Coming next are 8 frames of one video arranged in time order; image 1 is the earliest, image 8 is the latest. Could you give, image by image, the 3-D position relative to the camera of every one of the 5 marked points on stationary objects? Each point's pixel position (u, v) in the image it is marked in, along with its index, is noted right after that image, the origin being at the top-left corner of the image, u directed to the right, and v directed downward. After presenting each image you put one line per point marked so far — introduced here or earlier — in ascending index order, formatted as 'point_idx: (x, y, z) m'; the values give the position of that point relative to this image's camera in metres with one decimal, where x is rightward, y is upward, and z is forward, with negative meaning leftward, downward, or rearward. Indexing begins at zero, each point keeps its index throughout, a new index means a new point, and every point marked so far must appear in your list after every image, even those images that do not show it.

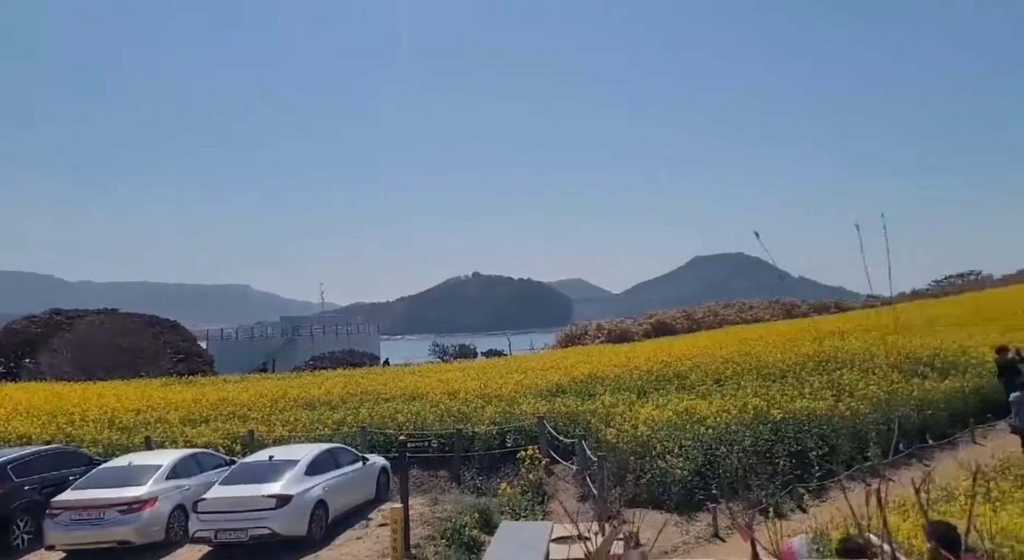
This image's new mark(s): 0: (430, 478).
0: (-1.3, -3.6, +15.6) m
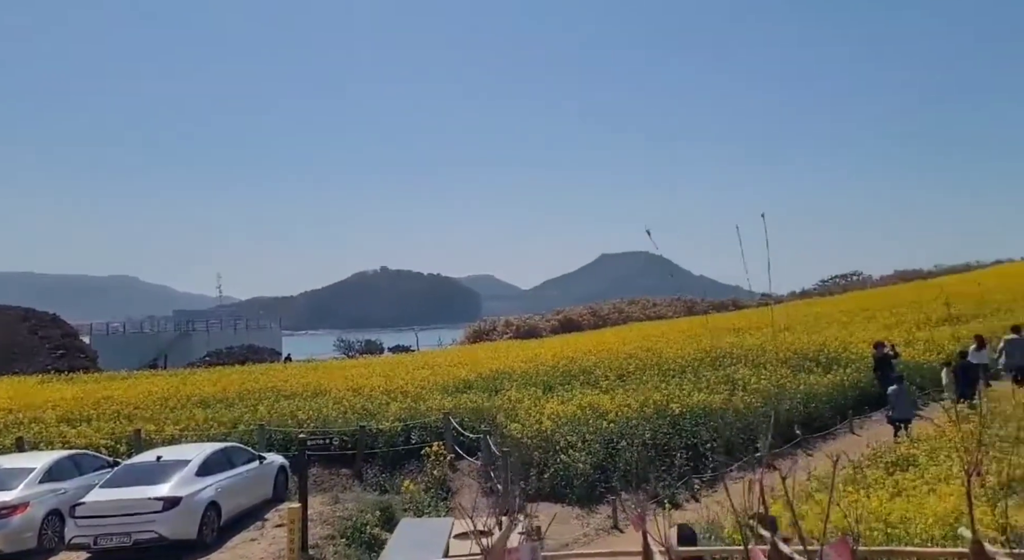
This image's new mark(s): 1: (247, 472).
0: (-3.2, -3.5, +15.2) m
1: (-3.2, -2.3, +10.3) m
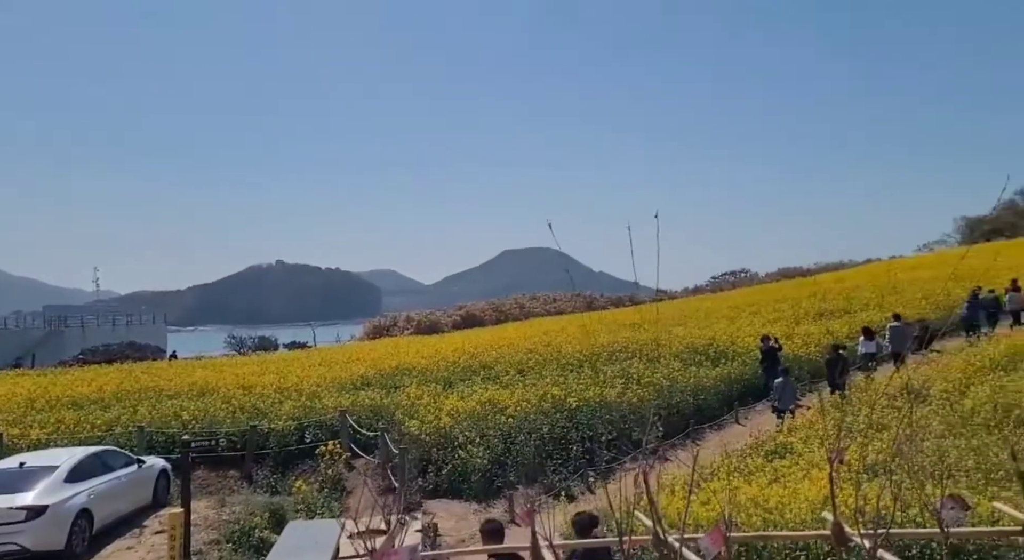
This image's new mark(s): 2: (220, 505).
0: (-5.1, -3.4, +14.6) m
1: (-4.6, -2.3, +9.7) m
2: (-4.6, -3.5, +13.0) m
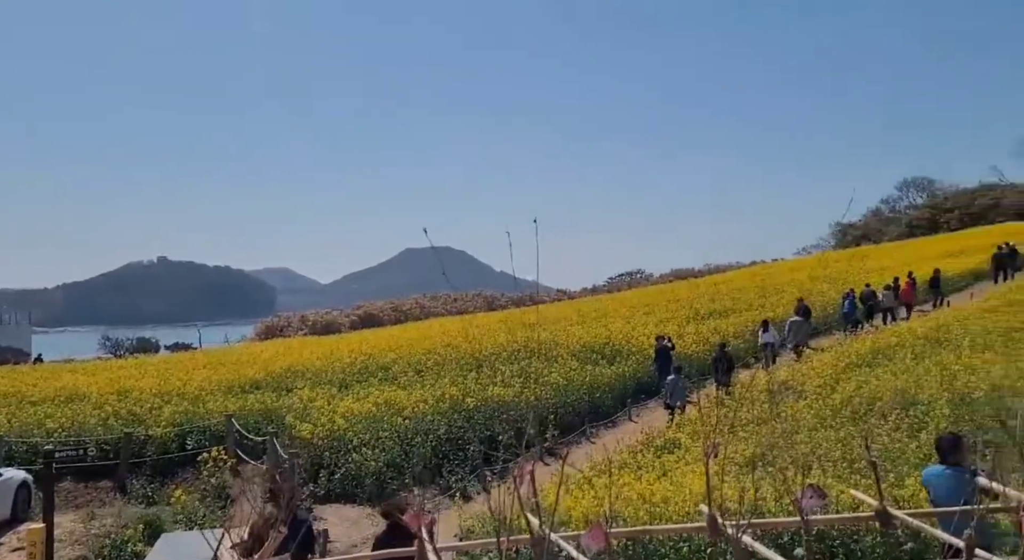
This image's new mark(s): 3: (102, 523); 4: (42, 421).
0: (-7.2, -3.4, +13.7) m
1: (-6.1, -2.3, +8.9) m
2: (-6.5, -3.5, +12.2) m
3: (-5.6, -3.3, +11.4) m
4: (-9.1, -2.6, +15.8) m
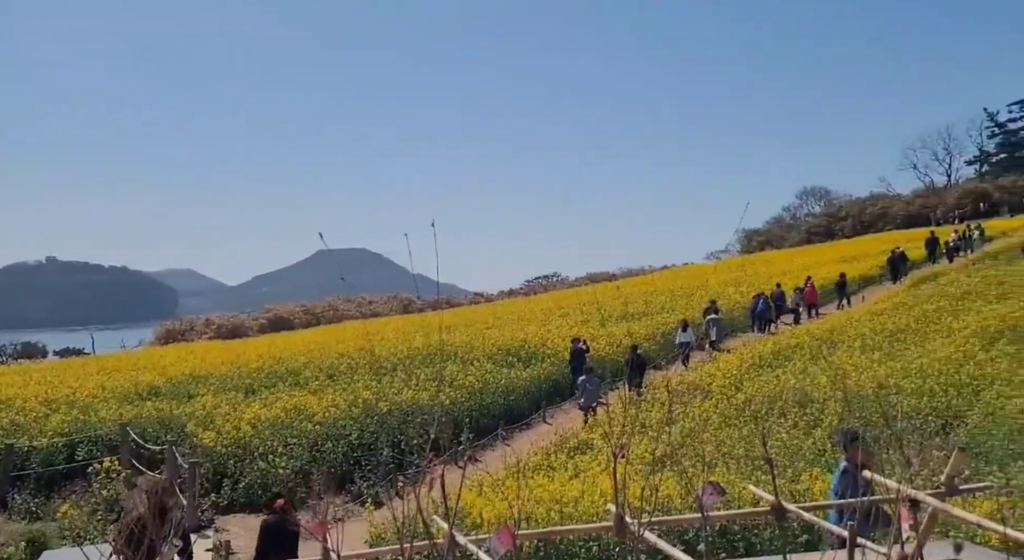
0: (-8.8, -3.4, +12.6) m
1: (-7.2, -2.2, +8.0) m
2: (-7.9, -3.4, +11.2) m
3: (-7.0, -3.2, +10.4) m
4: (-10.9, -2.6, +14.5) m
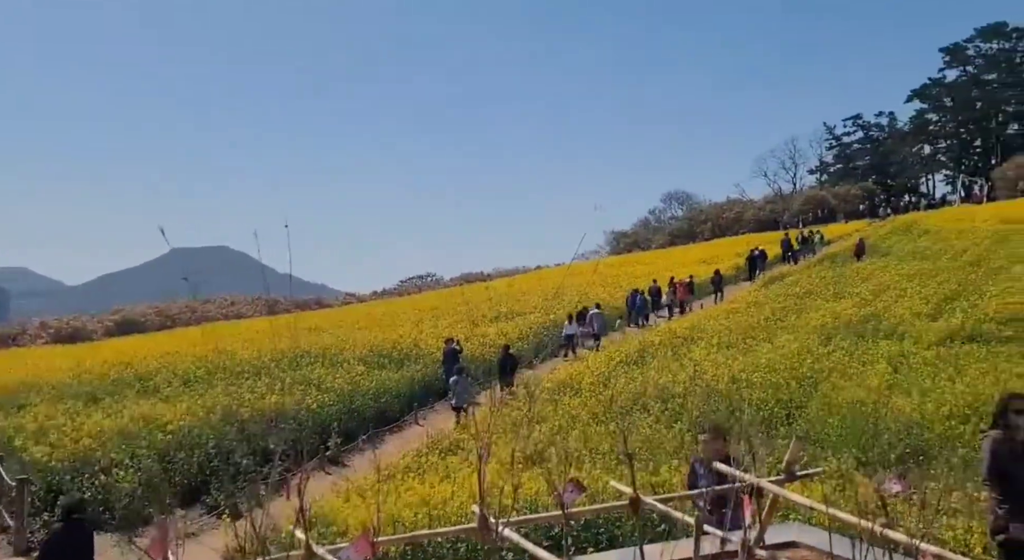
0: (-10.9, -3.4, +10.1) m
1: (-8.6, -2.2, +5.8) m
2: (-9.7, -3.4, +8.8) m
3: (-8.7, -3.2, +8.3) m
4: (-13.2, -2.6, +11.7) m
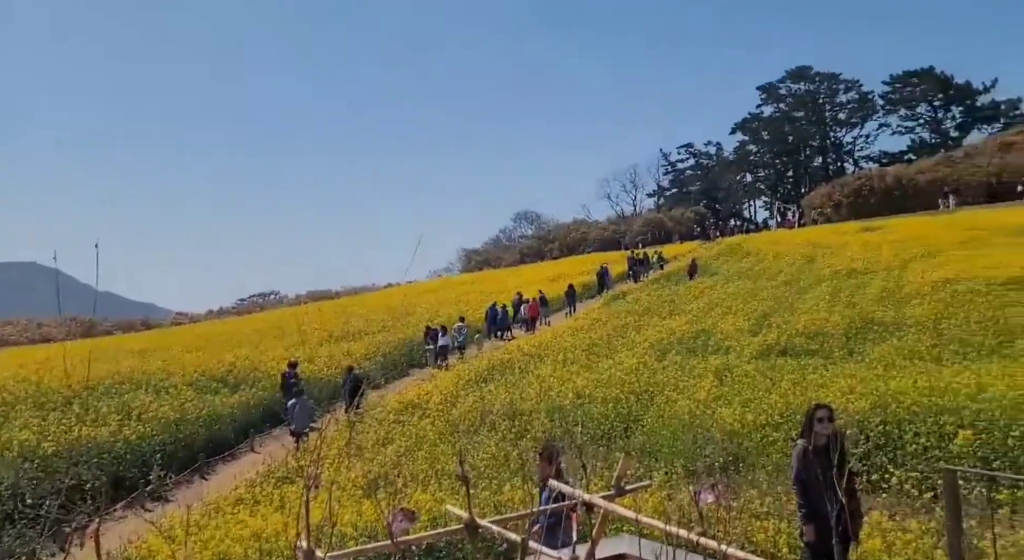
0: (-13.3, -3.8, +7.4) m
1: (-10.2, -2.6, +3.6) m
2: (-11.9, -3.8, +6.4) m
3: (-10.8, -3.6, +6.0) m
4: (-15.9, -3.1, +8.5) m
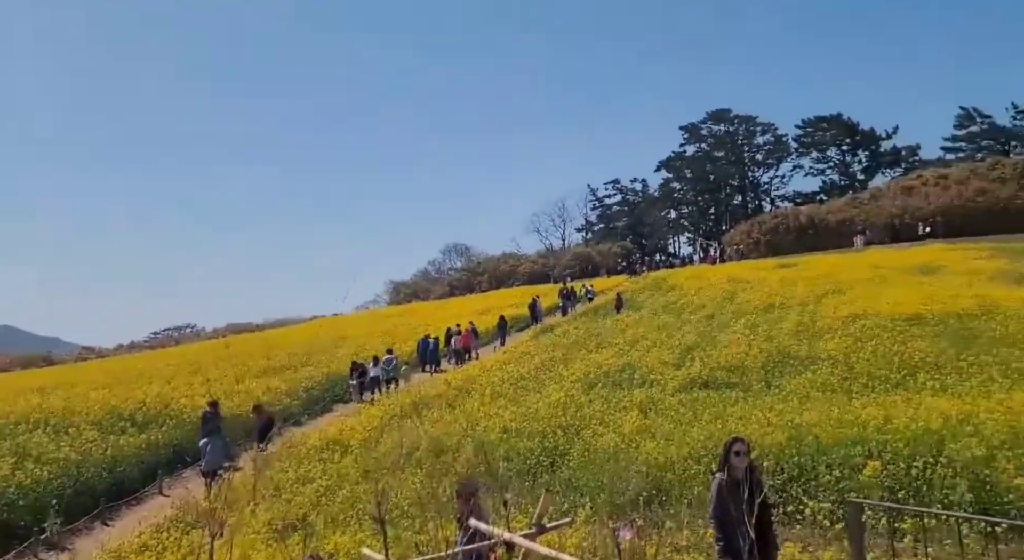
0: (-15.0, -4.8, +5.0) m
1: (-11.6, -3.5, +1.6) m
2: (-13.6, -4.8, +4.1) m
3: (-12.4, -4.6, +3.8) m
4: (-17.7, -4.1, +5.9) m
